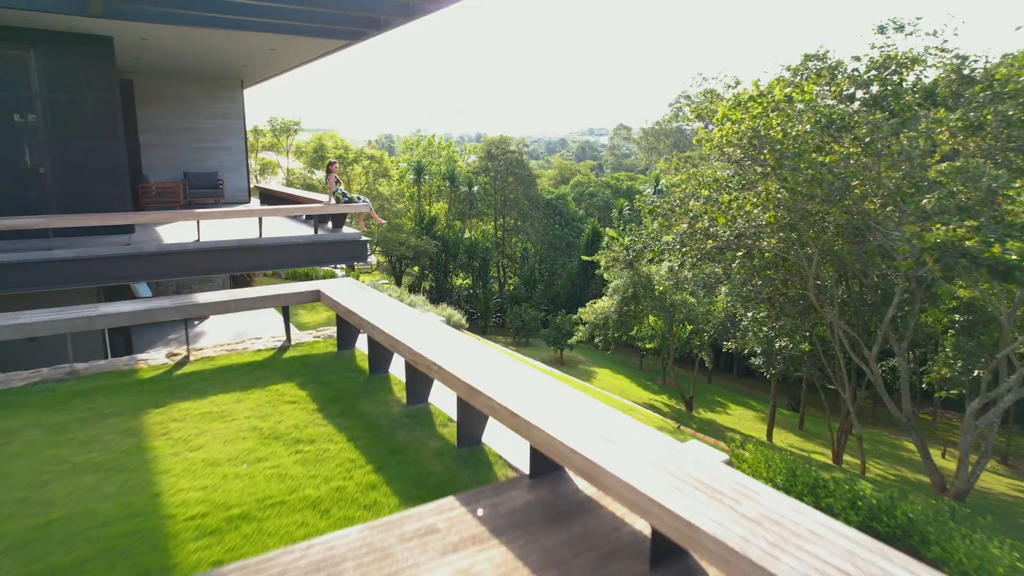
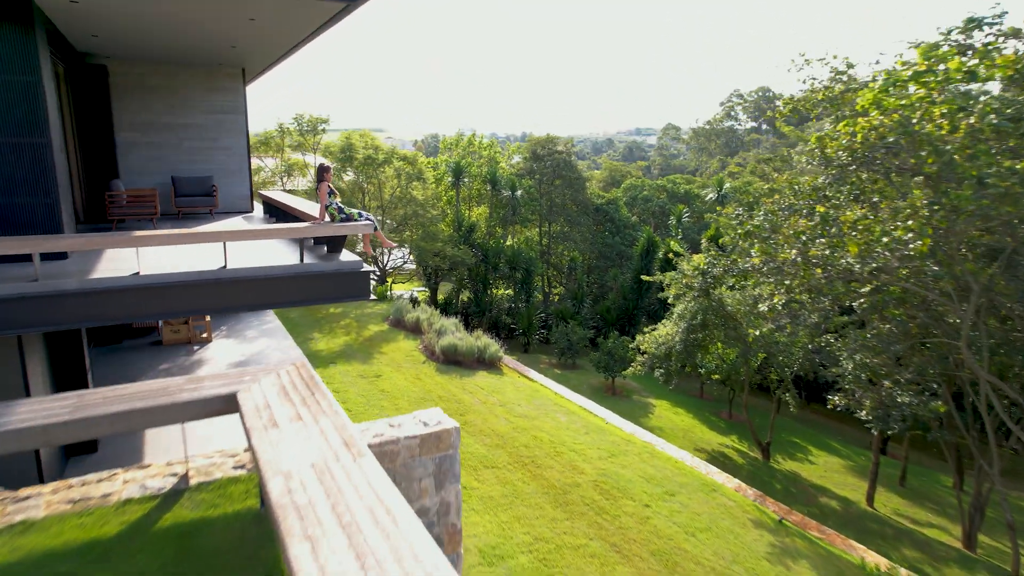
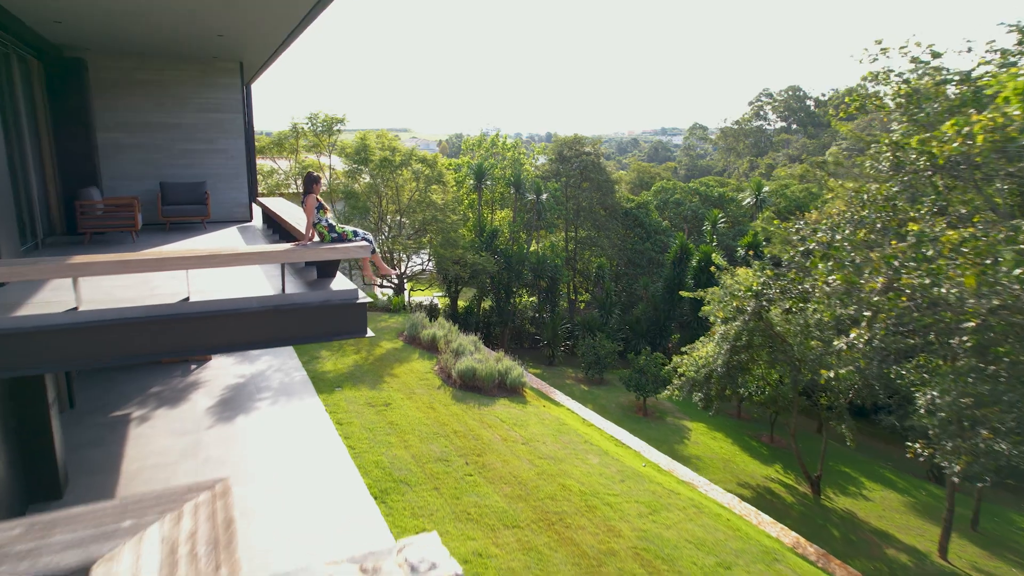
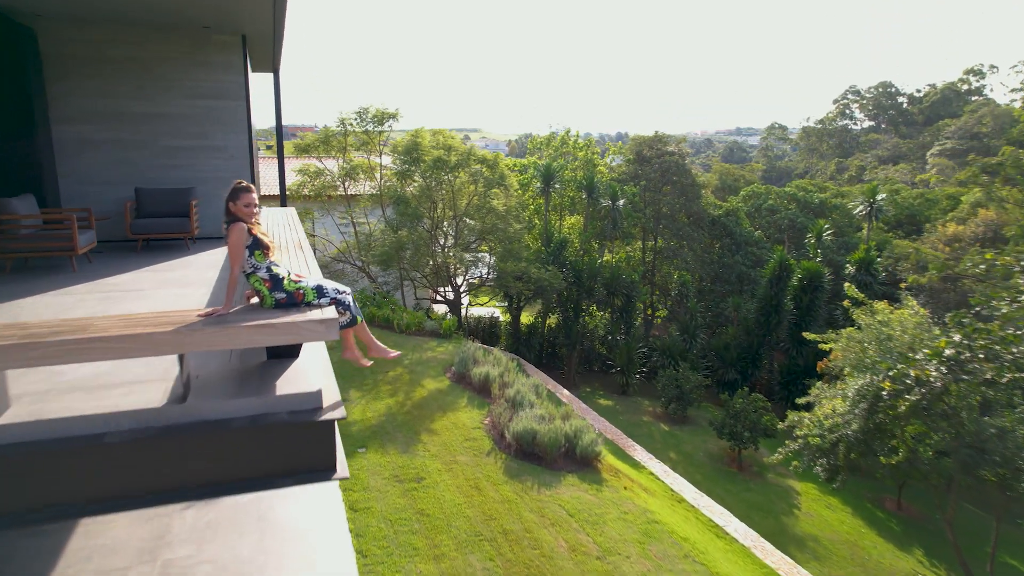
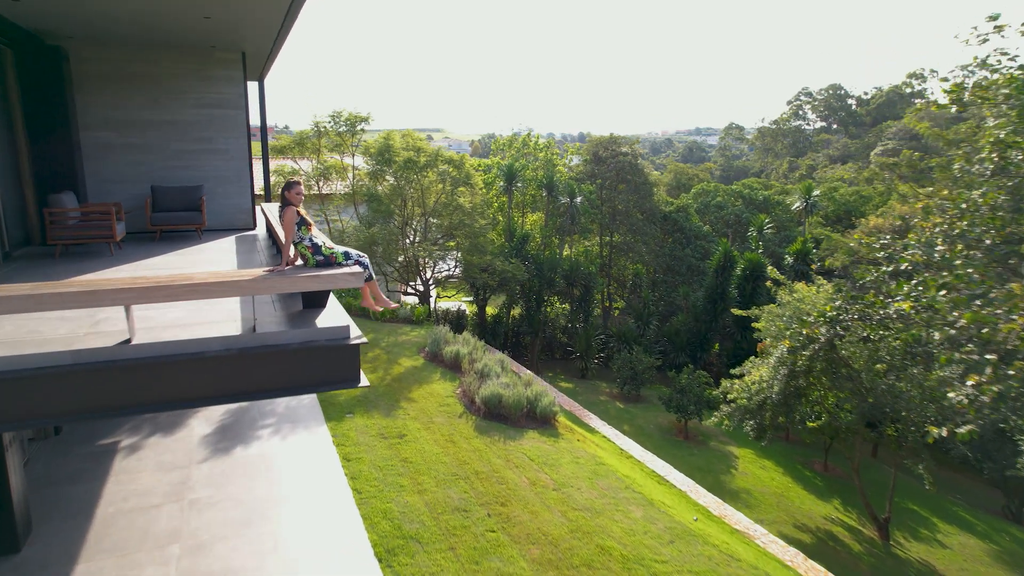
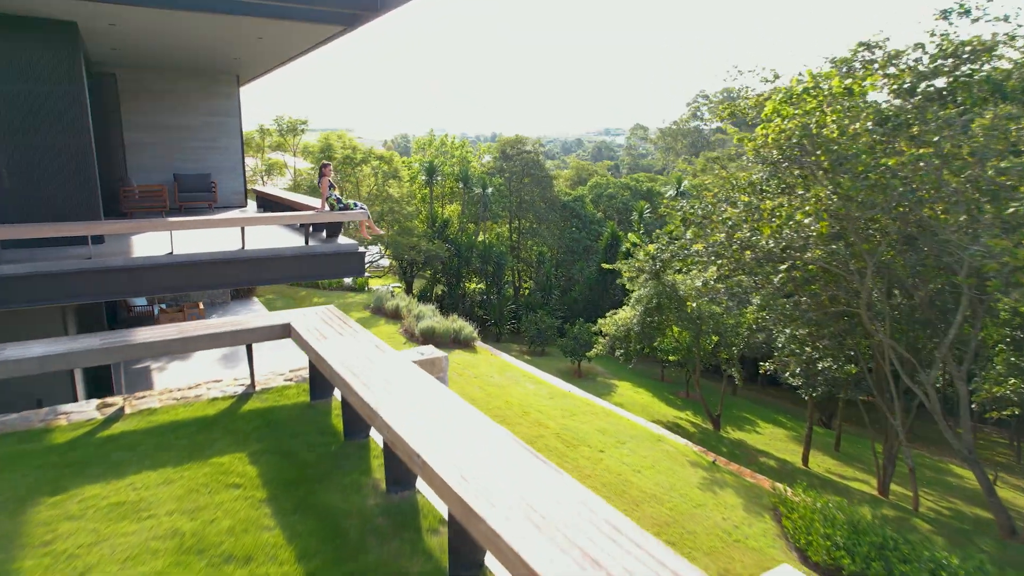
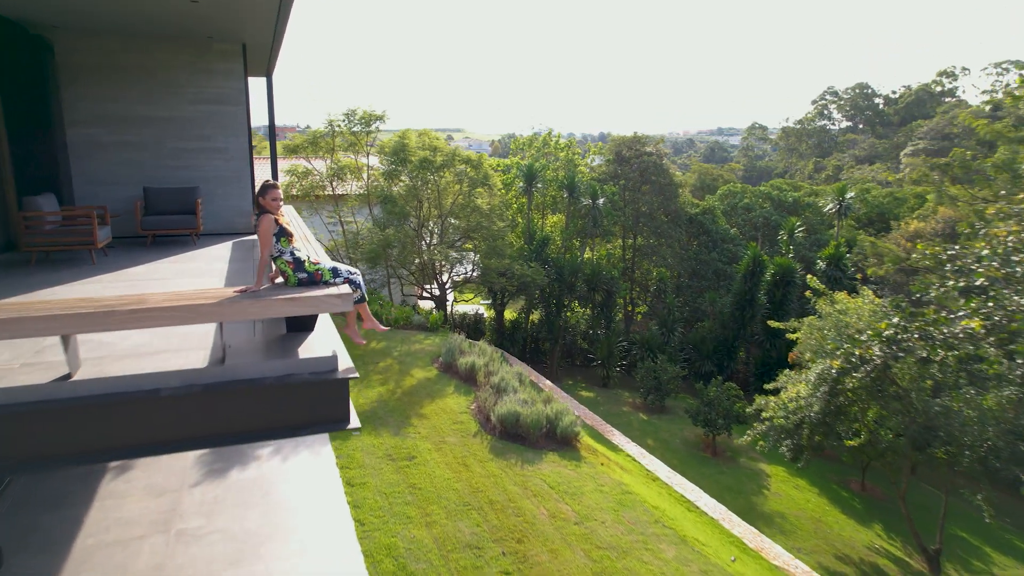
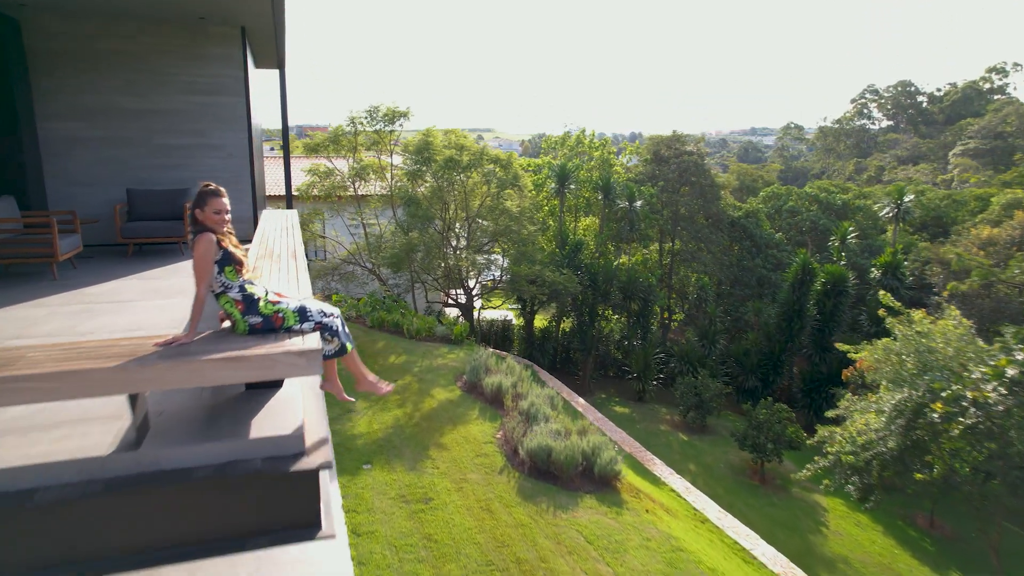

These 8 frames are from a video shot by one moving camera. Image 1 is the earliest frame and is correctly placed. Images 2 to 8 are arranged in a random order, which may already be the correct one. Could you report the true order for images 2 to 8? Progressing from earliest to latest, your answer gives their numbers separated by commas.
6, 2, 3, 5, 7, 4, 8
